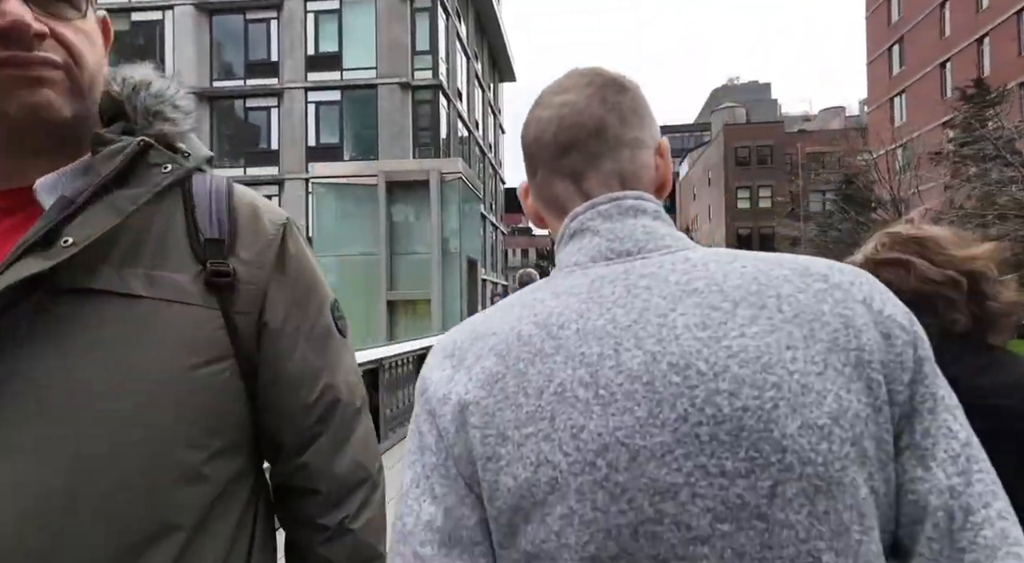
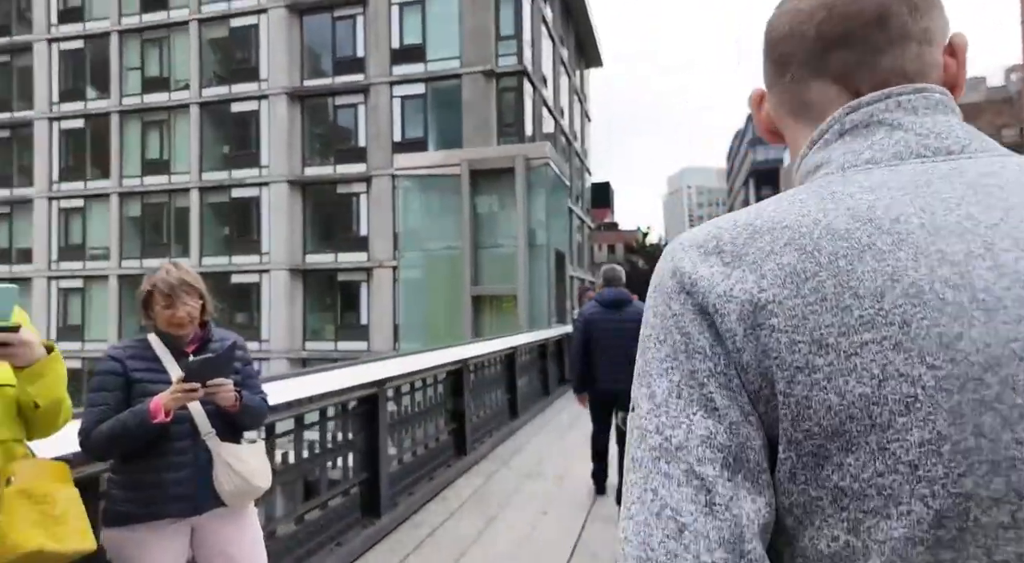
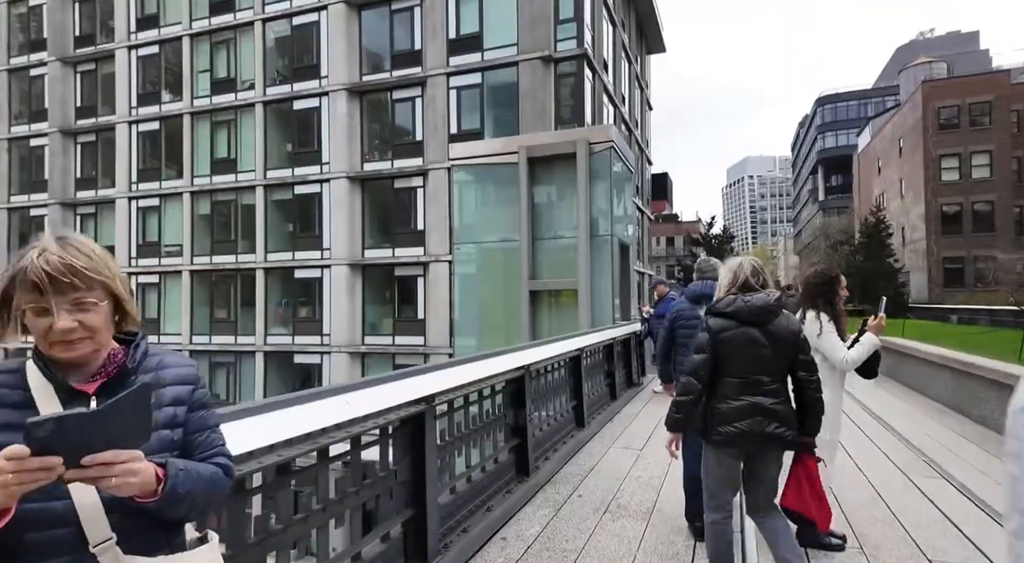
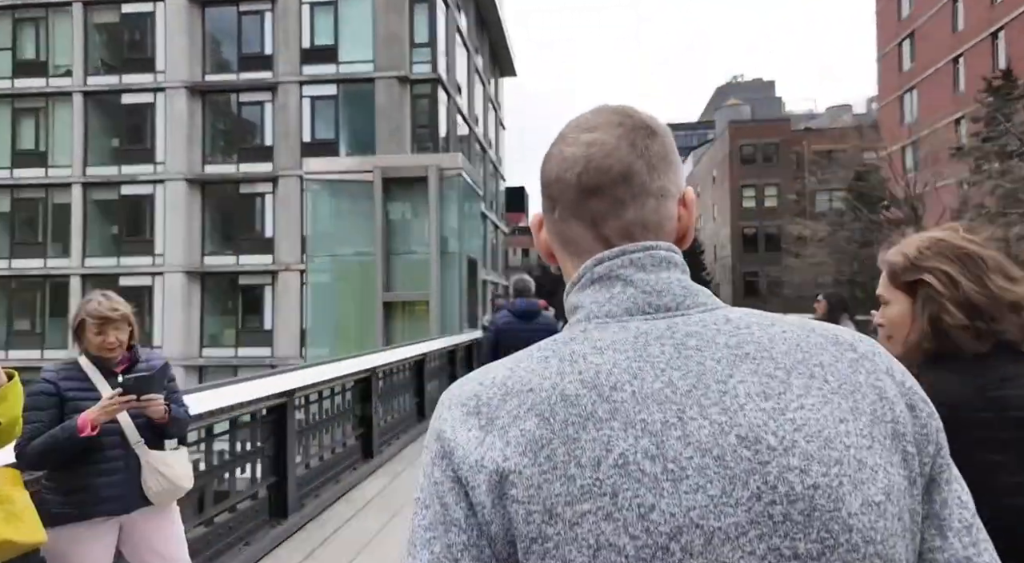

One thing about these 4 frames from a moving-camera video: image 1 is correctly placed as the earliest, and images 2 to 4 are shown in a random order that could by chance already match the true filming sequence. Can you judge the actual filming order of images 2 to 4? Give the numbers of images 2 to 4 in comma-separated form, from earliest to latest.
4, 2, 3
